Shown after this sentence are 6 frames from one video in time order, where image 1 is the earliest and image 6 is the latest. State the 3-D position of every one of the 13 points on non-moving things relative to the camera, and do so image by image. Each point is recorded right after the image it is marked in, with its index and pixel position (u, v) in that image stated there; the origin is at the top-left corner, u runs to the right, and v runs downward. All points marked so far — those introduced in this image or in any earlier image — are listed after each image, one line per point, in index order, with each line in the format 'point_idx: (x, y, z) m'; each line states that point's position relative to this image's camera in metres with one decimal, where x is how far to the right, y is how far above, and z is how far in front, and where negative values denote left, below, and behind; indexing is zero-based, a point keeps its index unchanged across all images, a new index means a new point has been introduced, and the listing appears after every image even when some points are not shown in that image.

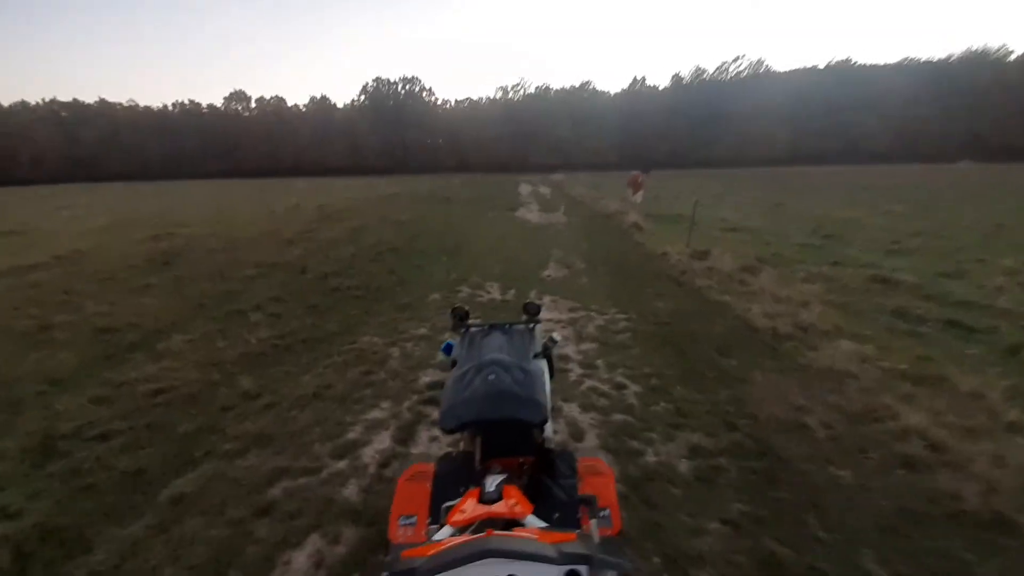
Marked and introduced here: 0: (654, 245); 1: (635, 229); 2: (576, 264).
0: (+5.2, +1.5, +15.0) m
1: (+5.6, +2.8, +18.4) m
2: (+2.0, +0.7, +12.8) m
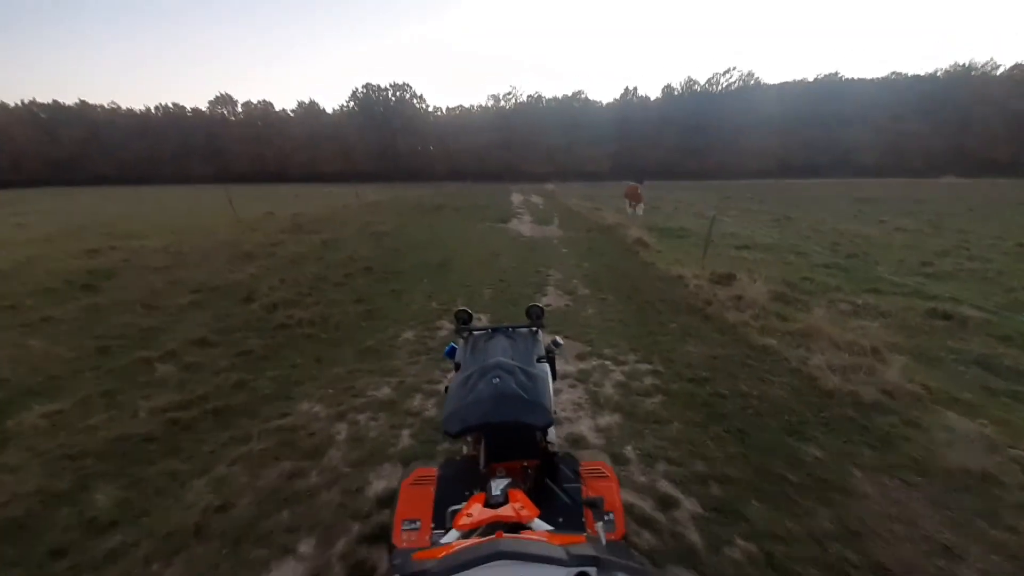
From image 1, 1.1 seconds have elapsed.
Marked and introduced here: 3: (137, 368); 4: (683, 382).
0: (+4.9, +0.7, +13.2) m
1: (+5.3, +1.9, +16.6) m
2: (+1.8, -0.1, +10.9) m
3: (-5.8, -1.2, +6.4) m
4: (+2.6, -1.4, +6.1) m
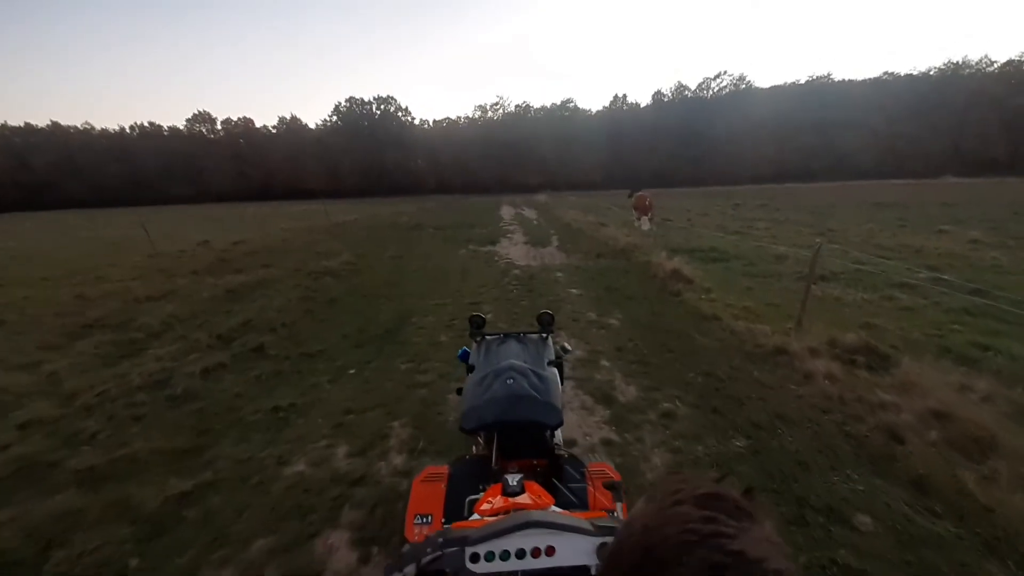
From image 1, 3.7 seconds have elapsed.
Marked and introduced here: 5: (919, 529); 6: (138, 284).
0: (+4.7, -0.7, +8.5) m
1: (+4.9, +0.4, +11.9) m
2: (+1.6, -1.5, +6.1) m
3: (-5.9, -2.8, +1.5) m
4: (+2.5, -2.7, +1.3) m
5: (+3.6, -2.1, +3.8) m
6: (-11.8, +0.2, +13.2) m
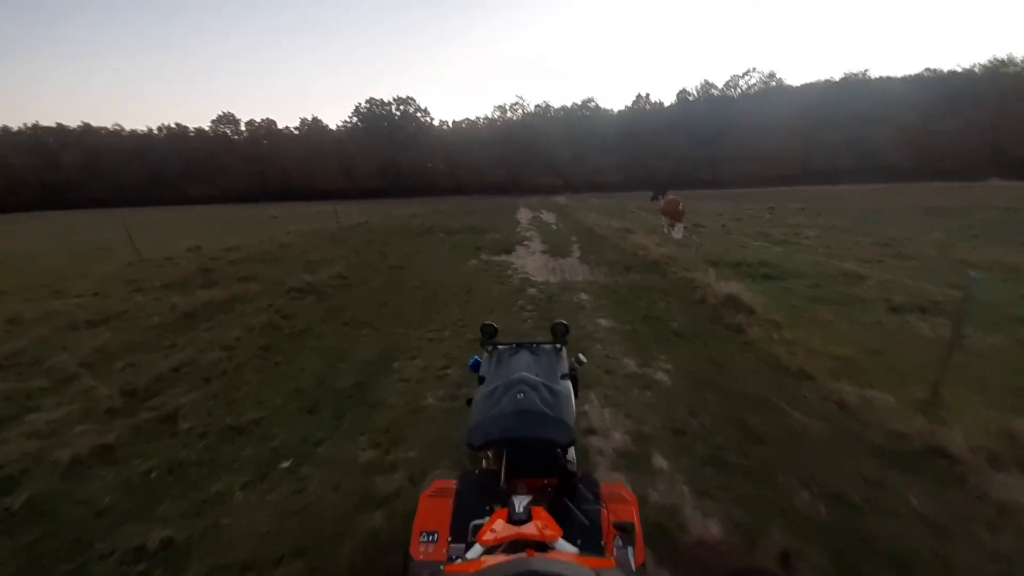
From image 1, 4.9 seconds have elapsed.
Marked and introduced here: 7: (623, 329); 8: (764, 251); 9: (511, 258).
0: (+4.8, -1.4, +6.0) m
1: (+5.2, -0.4, +9.4) m
2: (+1.6, -2.2, +3.8) m
3: (-6.0, -3.4, -0.5) m
4: (+2.3, -3.4, -1.0) m
5: (+3.6, -2.8, +1.4) m
6: (-11.4, -0.3, +11.4) m
7: (+2.3, -0.9, +8.9) m
8: (+10.6, +1.6, +17.7) m
9: (0.0, +1.2, +17.5) m
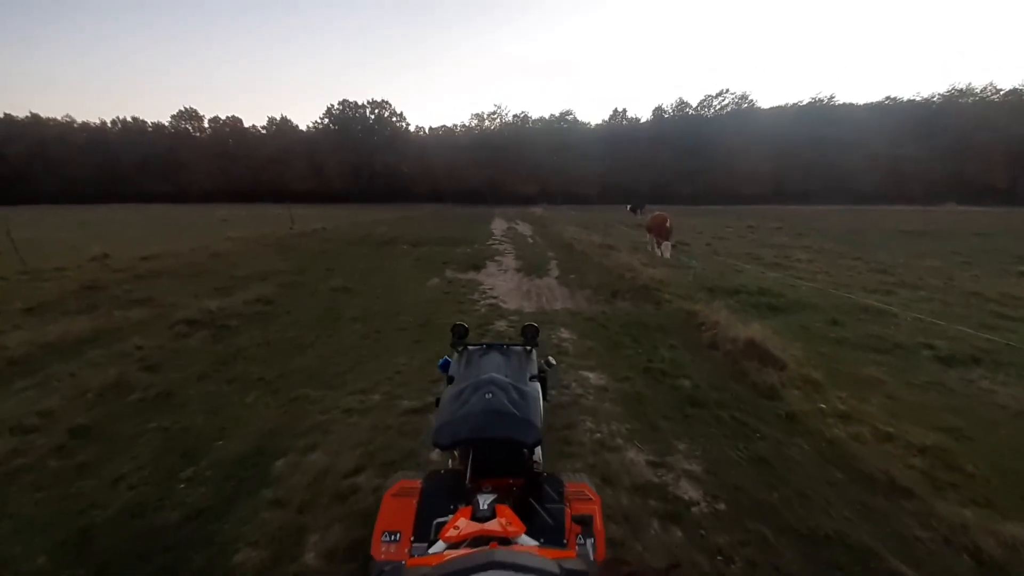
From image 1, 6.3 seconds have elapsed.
0: (+4.3, -2.2, +3.9) m
1: (+4.6, -1.2, +7.4) m
2: (+1.3, -2.8, +1.5) m
3: (-6.1, -3.7, -3.3) m
4: (+2.2, -3.9, -3.3) m
5: (+3.3, -3.4, -0.8) m
6: (-12.1, -0.8, +8.4) m
7: (+1.6, -1.6, +6.6) m
8: (+9.5, +0.5, +15.9) m
9: (-1.2, +0.3, +15.2) m
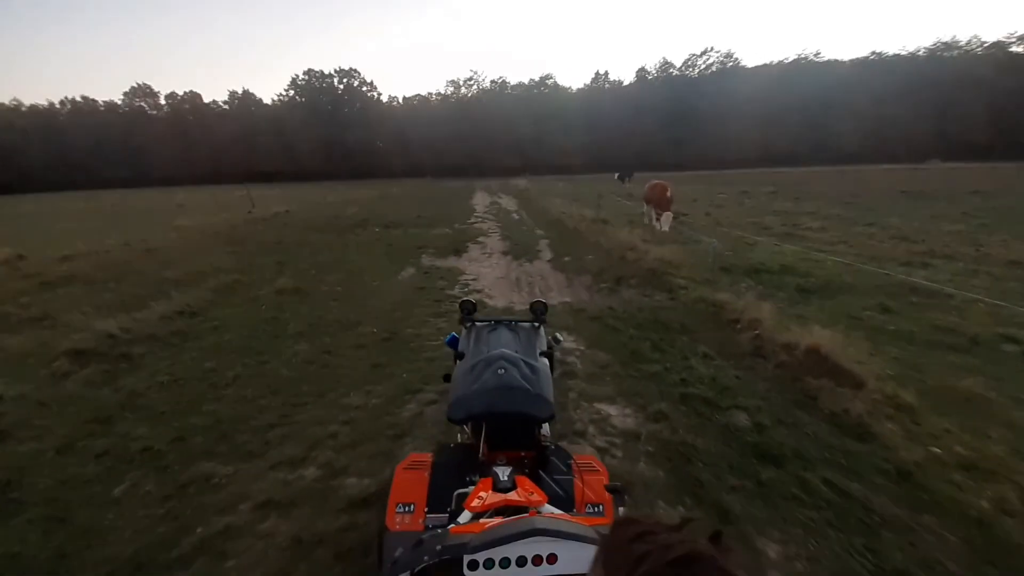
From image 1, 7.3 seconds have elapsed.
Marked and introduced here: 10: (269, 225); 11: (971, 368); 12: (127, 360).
0: (+4.4, -2.3, +2.3) m
1: (+4.5, -1.1, +5.6) m
2: (+1.4, -3.2, -0.2) m
3: (-5.7, -4.8, -5.2) m
4: (+2.6, -4.6, -4.9) m
5: (+3.6, -3.9, -2.4) m
6: (-12.3, -1.4, +6.1) m
7: (+1.6, -1.7, +4.9) m
8: (+9.0, +1.3, +14.3) m
9: (-1.6, +0.6, +13.2) m
10: (-11.5, +2.9, +19.4) m
11: (+6.9, -1.2, +6.0) m
12: (-6.0, -1.1, +6.6) m
